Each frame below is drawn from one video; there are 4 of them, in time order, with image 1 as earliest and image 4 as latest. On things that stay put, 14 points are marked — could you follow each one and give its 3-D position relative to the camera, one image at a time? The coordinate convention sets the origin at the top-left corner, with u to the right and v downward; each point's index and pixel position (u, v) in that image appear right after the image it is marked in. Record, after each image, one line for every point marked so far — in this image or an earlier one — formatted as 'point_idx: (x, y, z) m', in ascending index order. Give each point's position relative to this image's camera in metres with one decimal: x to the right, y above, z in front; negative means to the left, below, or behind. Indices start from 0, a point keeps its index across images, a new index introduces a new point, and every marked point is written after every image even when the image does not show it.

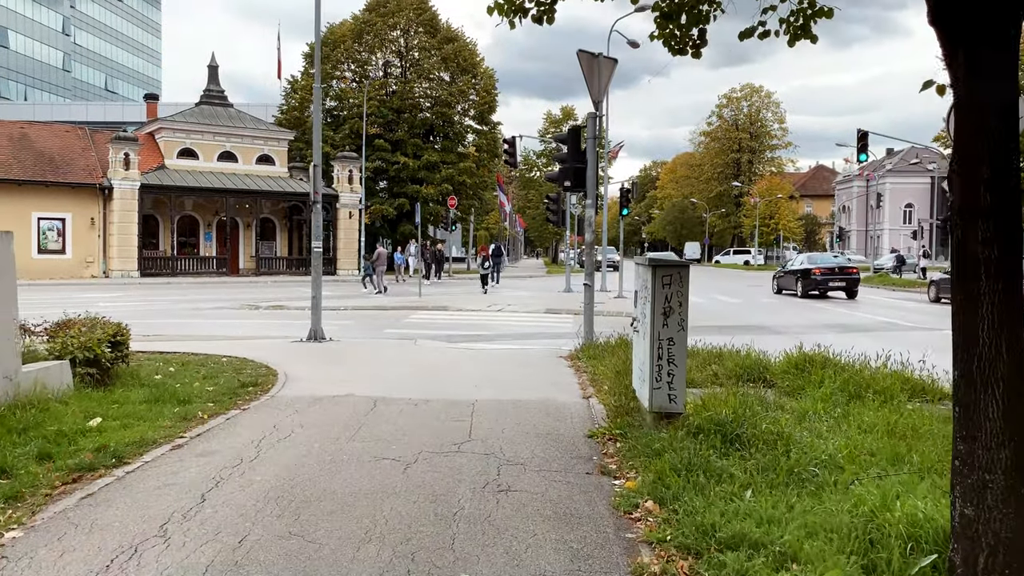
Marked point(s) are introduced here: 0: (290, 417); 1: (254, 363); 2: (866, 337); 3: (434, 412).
0: (-2.0, -1.1, +6.7) m
1: (-3.5, -1.0, +10.3) m
2: (+7.1, -1.0, +15.4) m
3: (-0.7, -1.2, +7.1) m
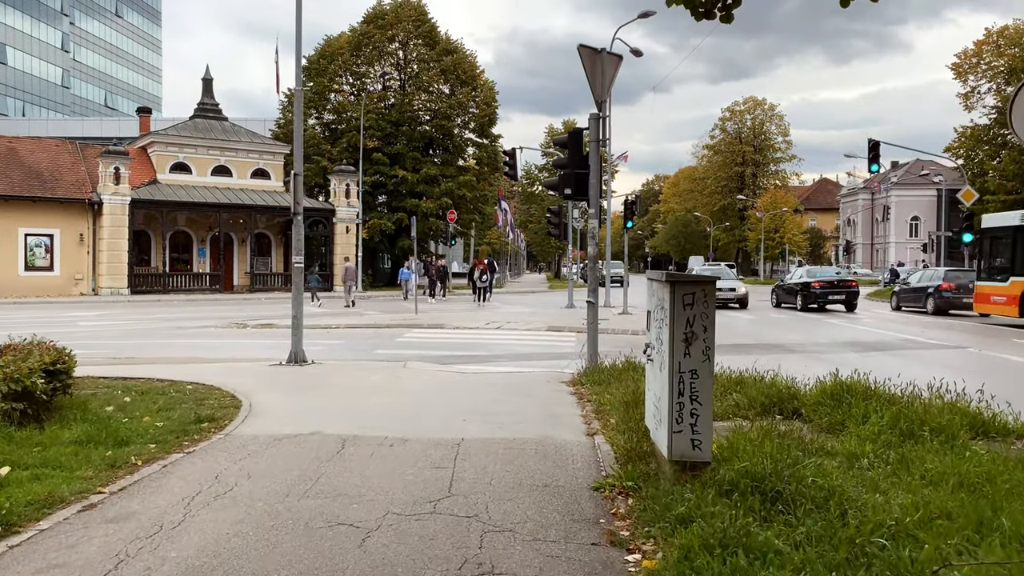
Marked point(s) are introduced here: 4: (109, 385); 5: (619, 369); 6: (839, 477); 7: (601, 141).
0: (-2.0, -1.3, +5.7) m
1: (-3.5, -1.3, +9.2) m
2: (+7.1, -1.3, +14.3) m
3: (-0.8, -1.3, +6.1) m
4: (-5.2, -1.2, +9.8) m
5: (+1.4, -1.0, +9.6) m
6: (+2.1, -1.2, +4.9) m
7: (+1.2, +2.0, +10.5) m
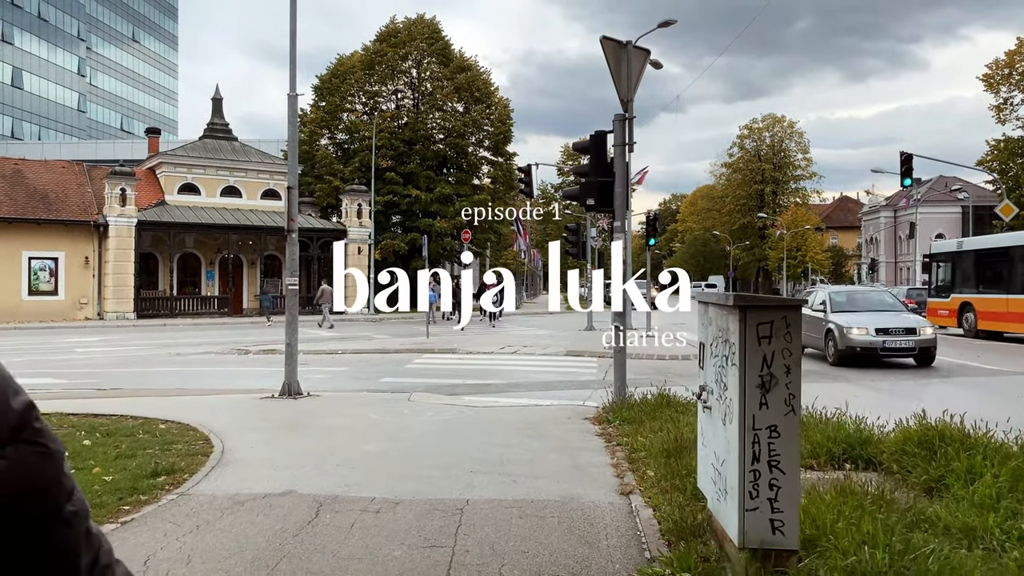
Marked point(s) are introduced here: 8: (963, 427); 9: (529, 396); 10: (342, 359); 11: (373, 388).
0: (-1.9, -1.5, +4.5) m
1: (-3.4, -1.6, +8.0) m
2: (+7.3, -1.6, +12.9) m
3: (-0.7, -1.5, +4.8) m
4: (-5.0, -1.5, +8.6) m
5: (+1.5, -1.3, +8.3) m
6: (+2.2, -1.3, +3.6) m
7: (+1.4, +1.7, +9.3) m
8: (+3.5, -1.1, +5.9) m
9: (+0.3, -1.7, +11.9) m
10: (-4.1, -1.7, +18.2) m
11: (-2.4, -1.7, +13.1) m
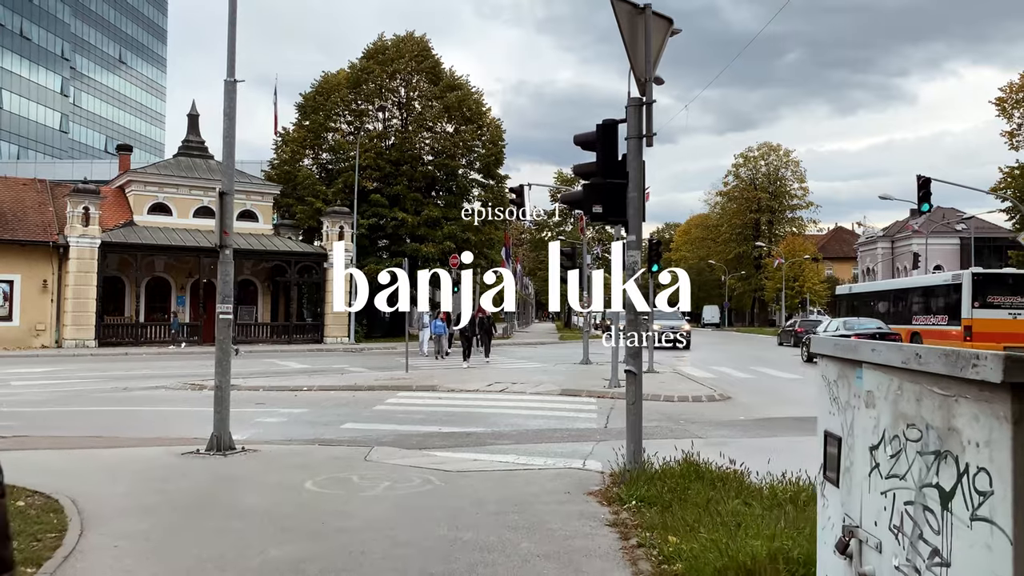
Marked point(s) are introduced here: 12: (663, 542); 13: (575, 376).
0: (-2.1, -1.6, +2.3) m
1: (-3.5, -1.8, +5.8) m
2: (+7.1, -2.1, +10.8) m
3: (-0.8, -1.6, +2.7) m
4: (-5.2, -1.8, +6.4) m
5: (+1.4, -1.6, +6.2) m
6: (+2.1, -1.4, +1.4) m
7: (+1.3, +1.4, +7.3) m
8: (+3.4, -1.3, +3.8) m
9: (+0.1, -2.1, +9.7) m
10: (-4.3, -2.3, +16.0) m
11: (-2.6, -2.1, +10.9) m
12: (+1.0, -1.6, +5.0) m
13: (+1.6, -2.3, +19.4) m
